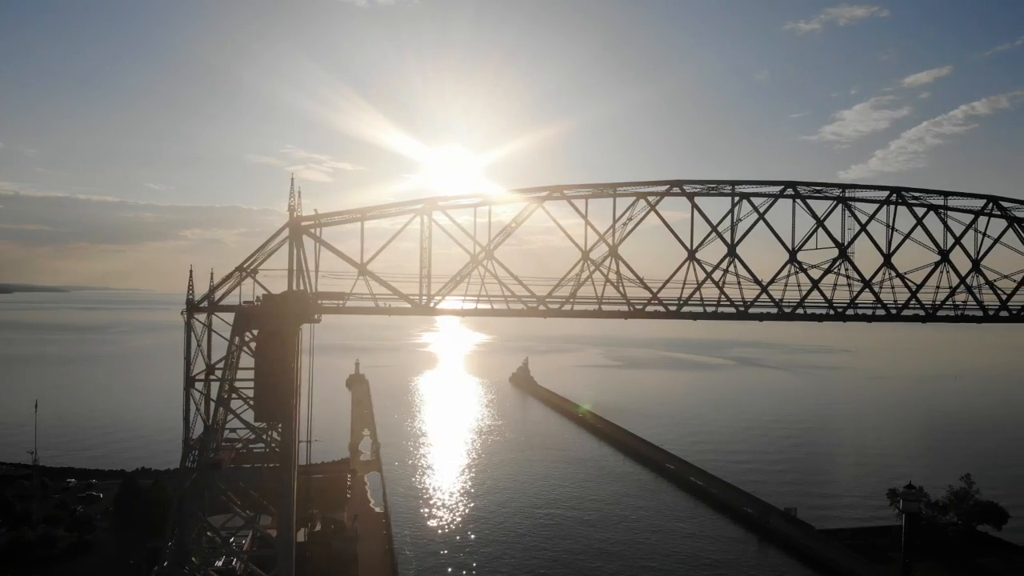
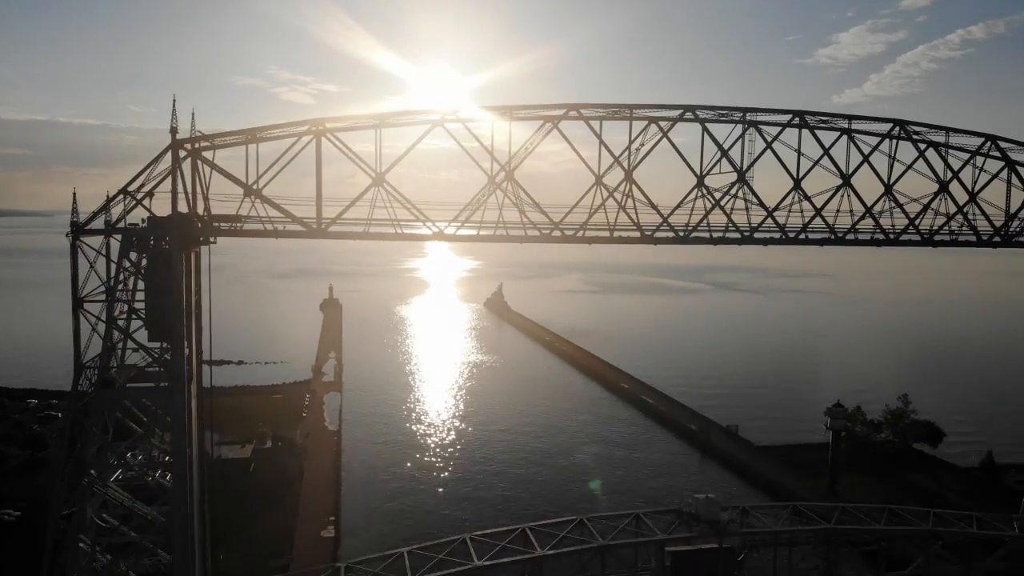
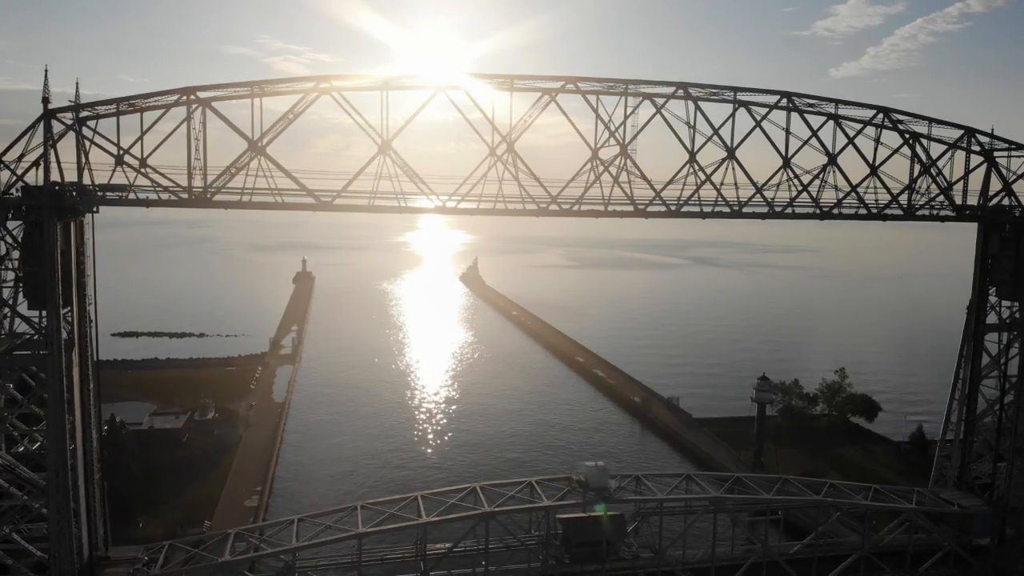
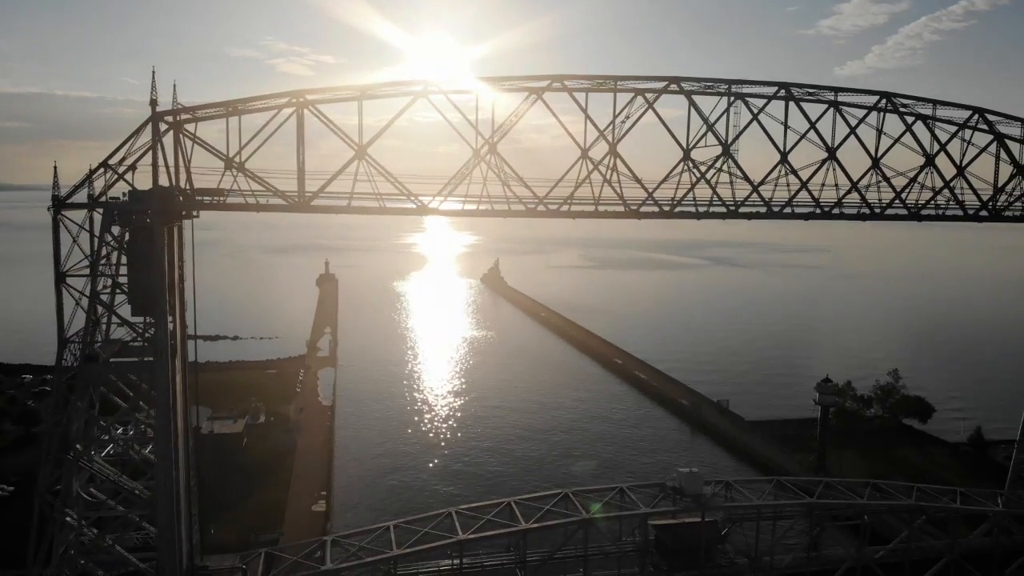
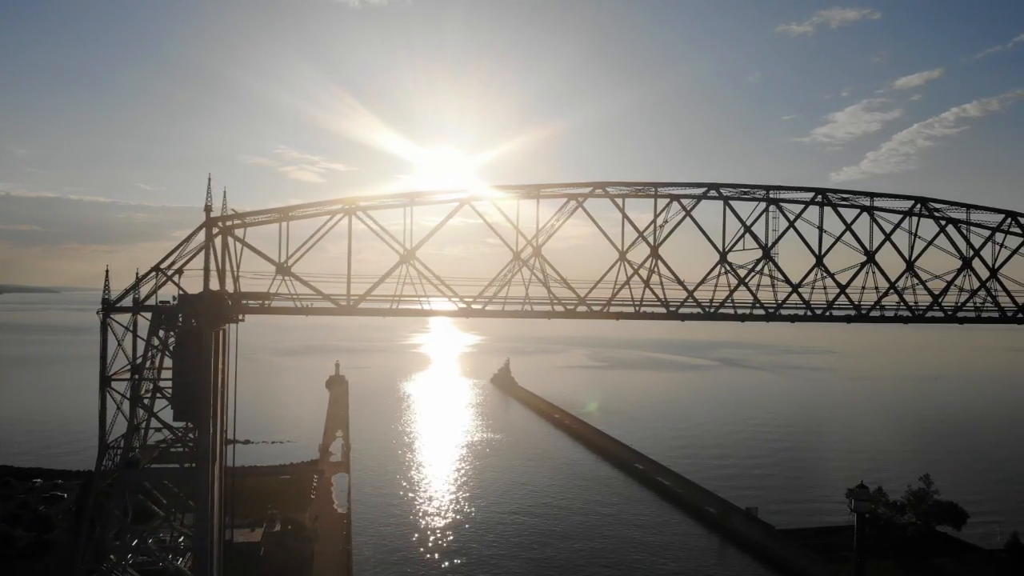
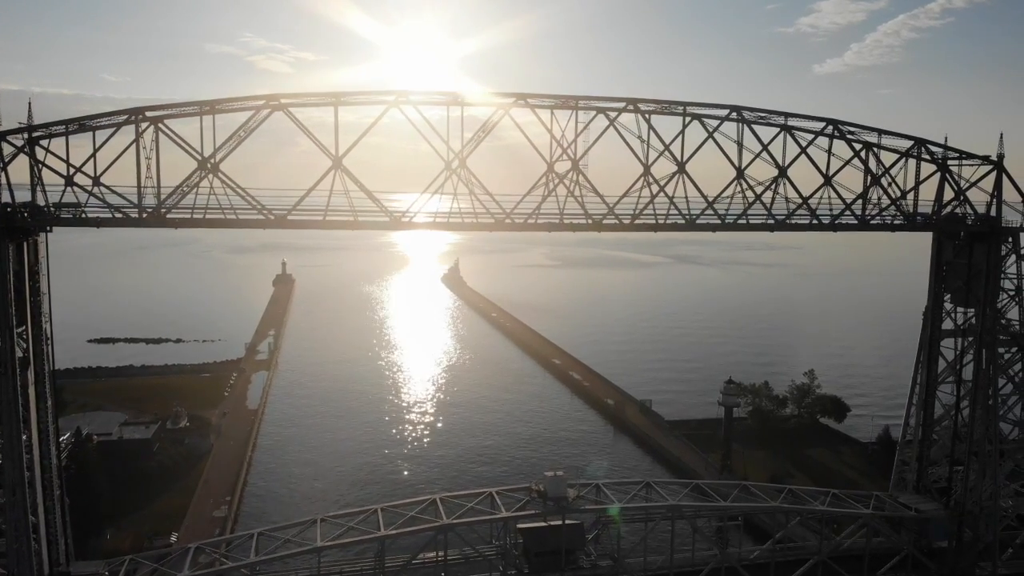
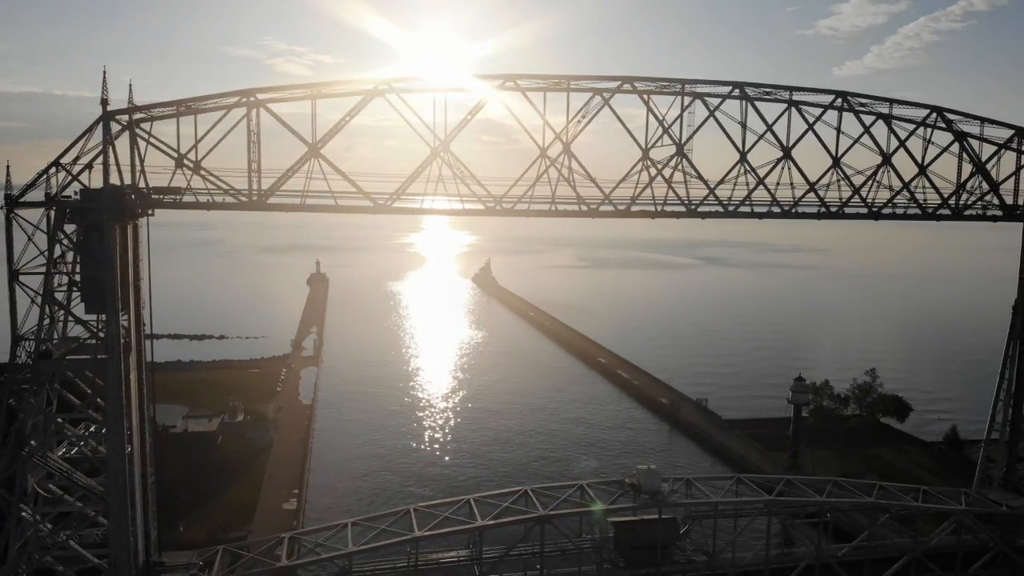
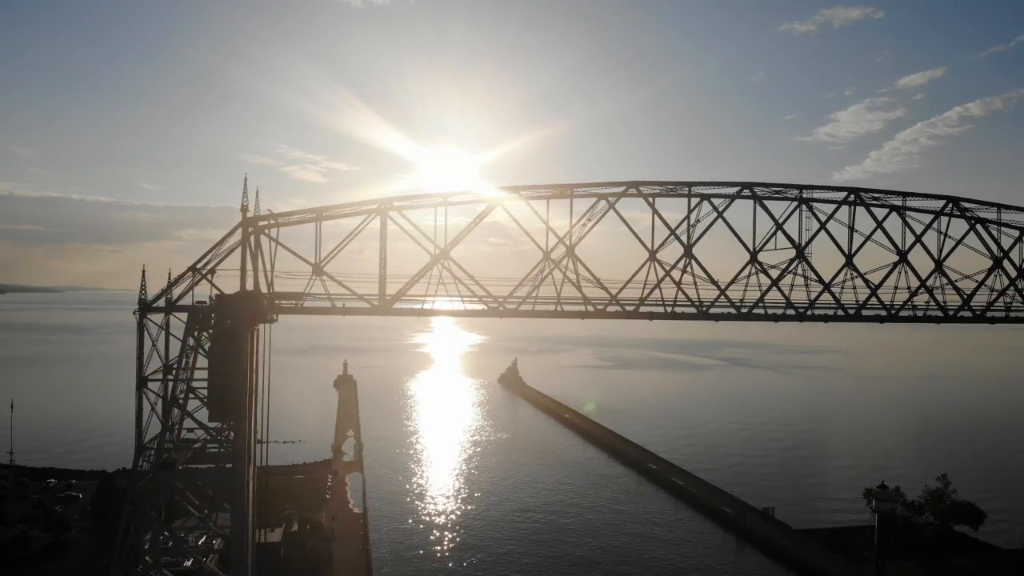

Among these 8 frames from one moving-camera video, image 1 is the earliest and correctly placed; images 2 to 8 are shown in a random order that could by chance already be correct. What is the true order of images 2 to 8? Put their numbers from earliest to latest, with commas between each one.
8, 5, 2, 4, 7, 3, 6
